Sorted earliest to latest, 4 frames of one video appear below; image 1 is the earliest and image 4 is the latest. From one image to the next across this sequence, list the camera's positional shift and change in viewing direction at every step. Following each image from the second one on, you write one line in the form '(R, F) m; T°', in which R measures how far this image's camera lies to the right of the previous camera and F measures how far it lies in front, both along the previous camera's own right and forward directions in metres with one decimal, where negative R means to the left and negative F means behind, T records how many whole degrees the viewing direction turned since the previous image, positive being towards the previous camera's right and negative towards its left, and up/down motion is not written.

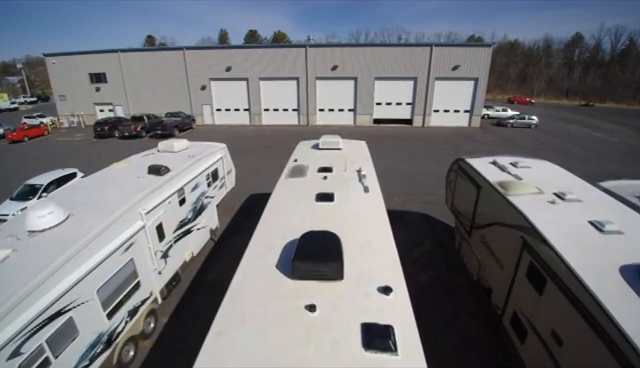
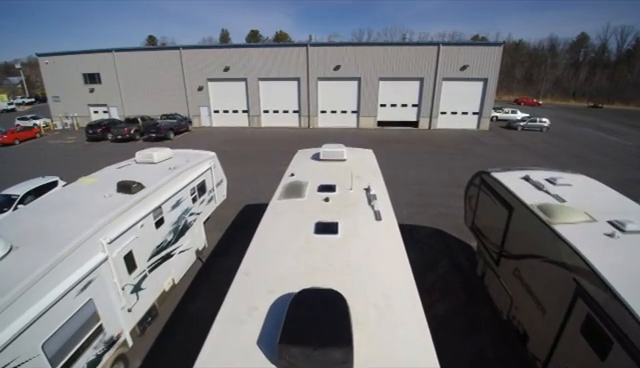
(0.0, +1.0) m; 0°
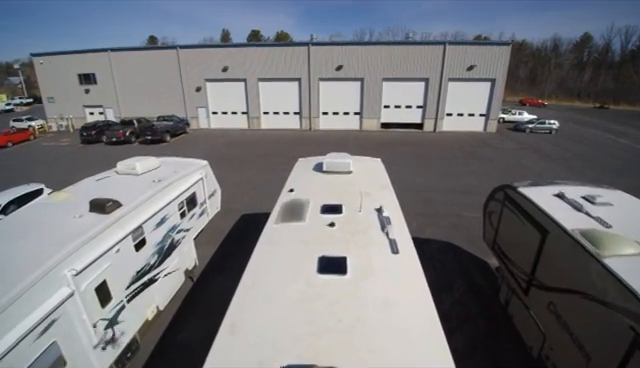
(0.0, +0.7) m; 0°
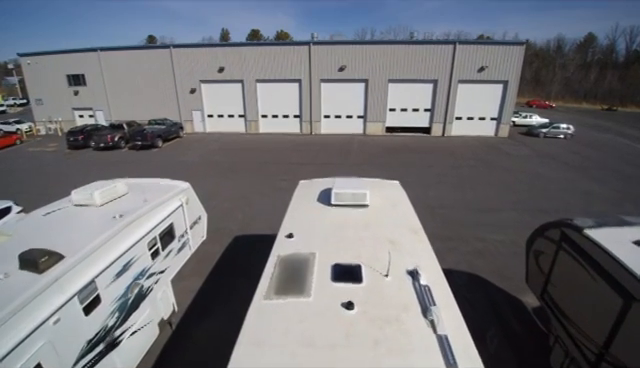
(-0.1, +1.2) m; 0°
